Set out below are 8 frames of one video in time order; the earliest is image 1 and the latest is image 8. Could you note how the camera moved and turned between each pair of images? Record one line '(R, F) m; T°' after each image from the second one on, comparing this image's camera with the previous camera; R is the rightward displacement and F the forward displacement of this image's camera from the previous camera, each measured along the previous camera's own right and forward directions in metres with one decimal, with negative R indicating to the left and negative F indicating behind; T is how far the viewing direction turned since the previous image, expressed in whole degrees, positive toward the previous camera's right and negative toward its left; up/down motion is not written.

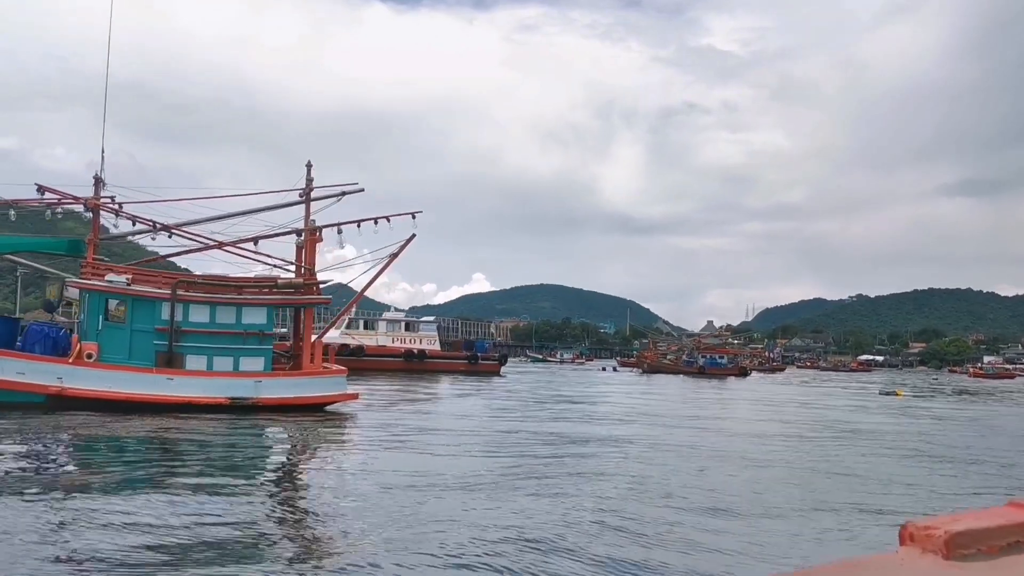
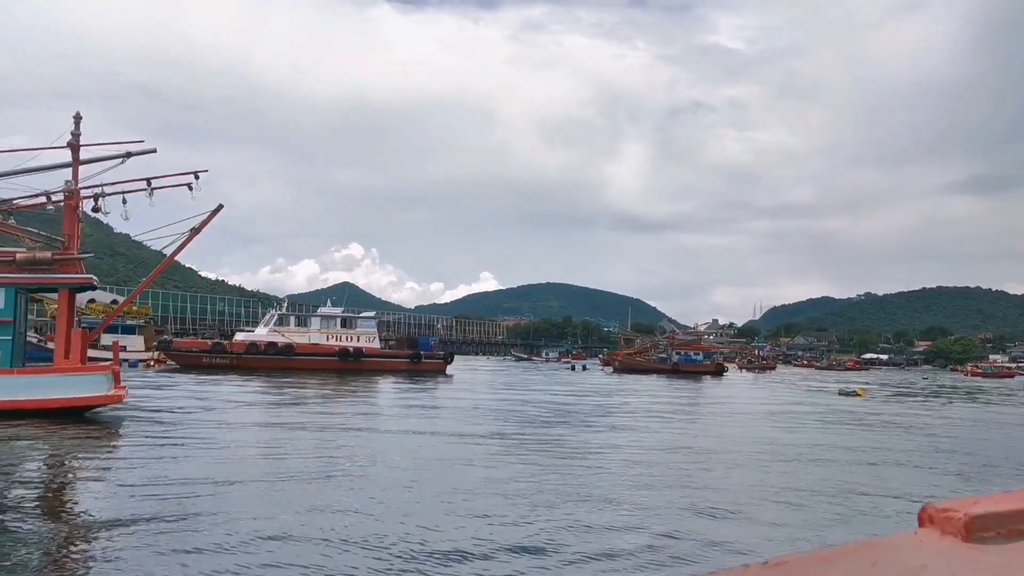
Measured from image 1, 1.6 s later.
(+1.7, +1.8) m; -1°
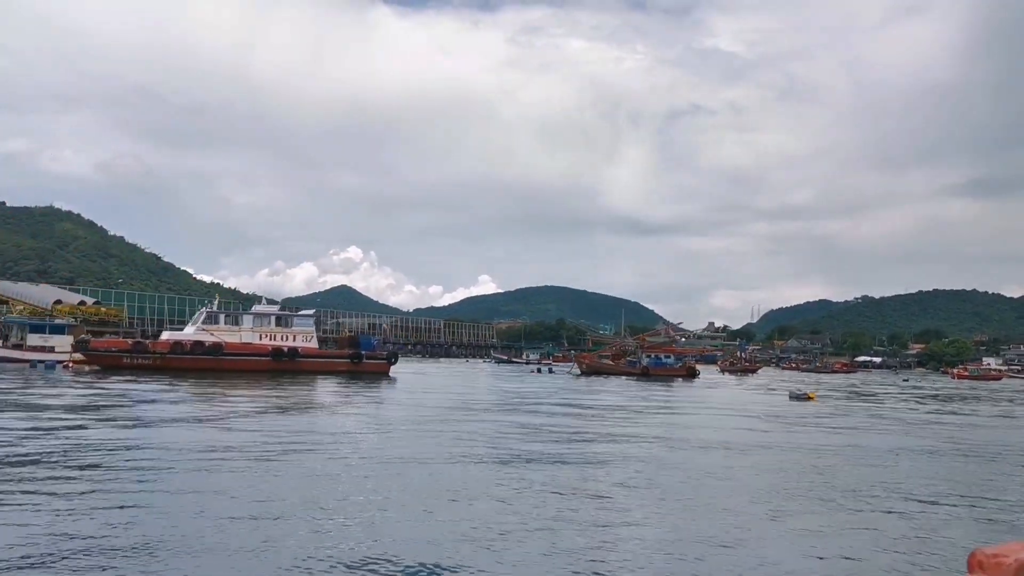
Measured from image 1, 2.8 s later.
(+1.4, +1.3) m; 0°
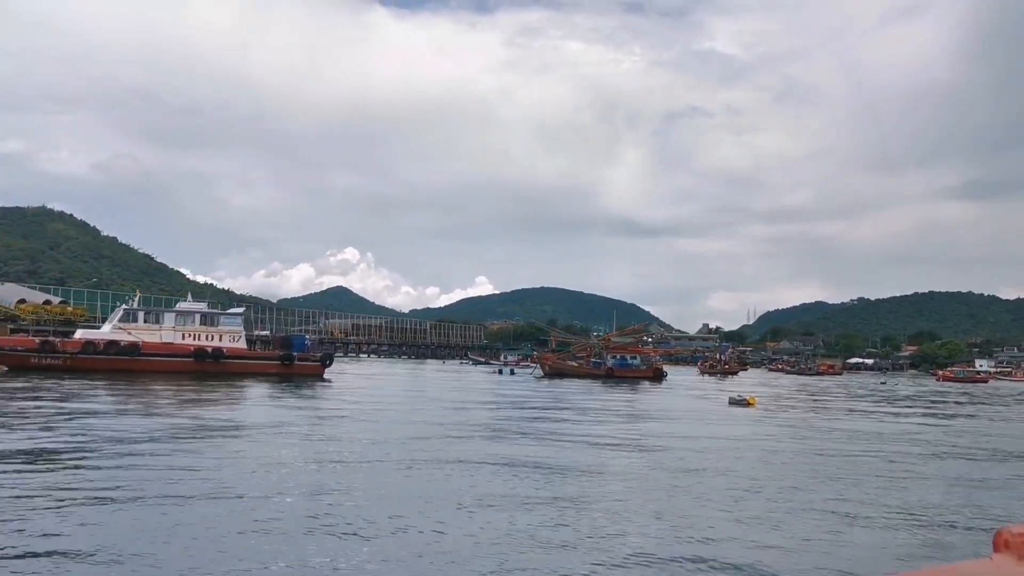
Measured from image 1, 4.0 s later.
(+1.4, +1.3) m; 0°
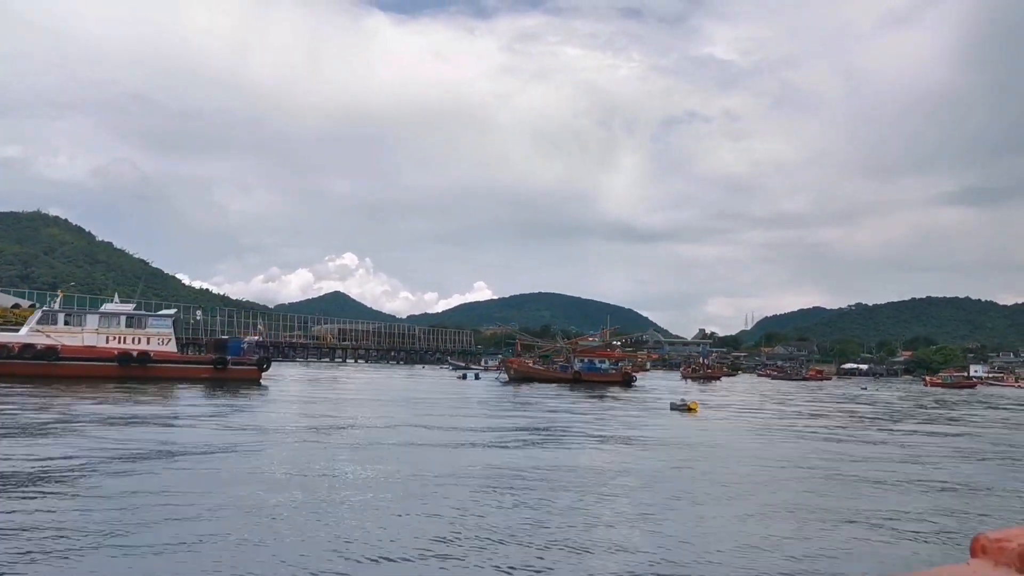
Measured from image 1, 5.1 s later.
(+1.2, +1.2) m; 0°
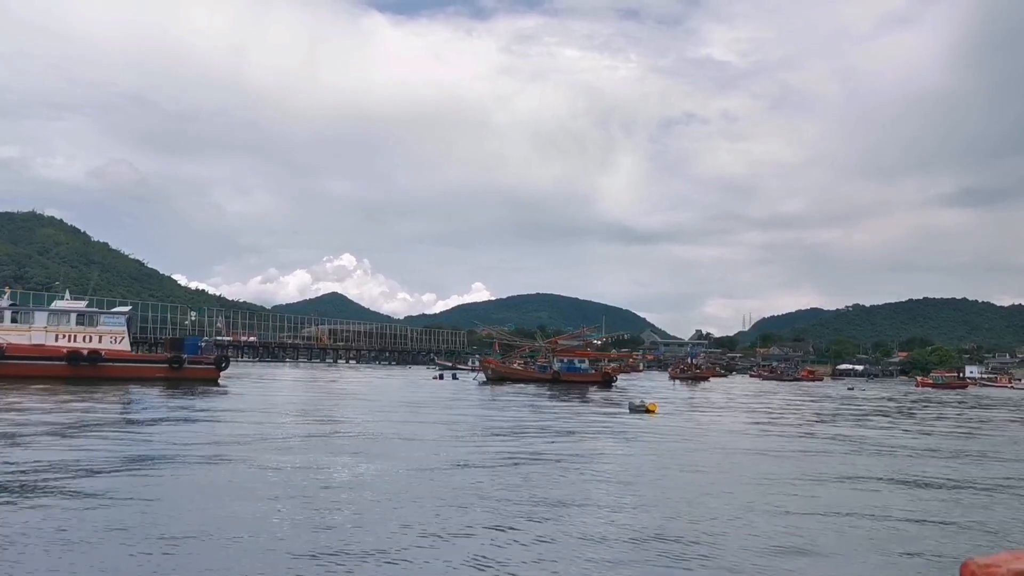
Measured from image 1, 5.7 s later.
(+0.7, +0.7) m; 0°
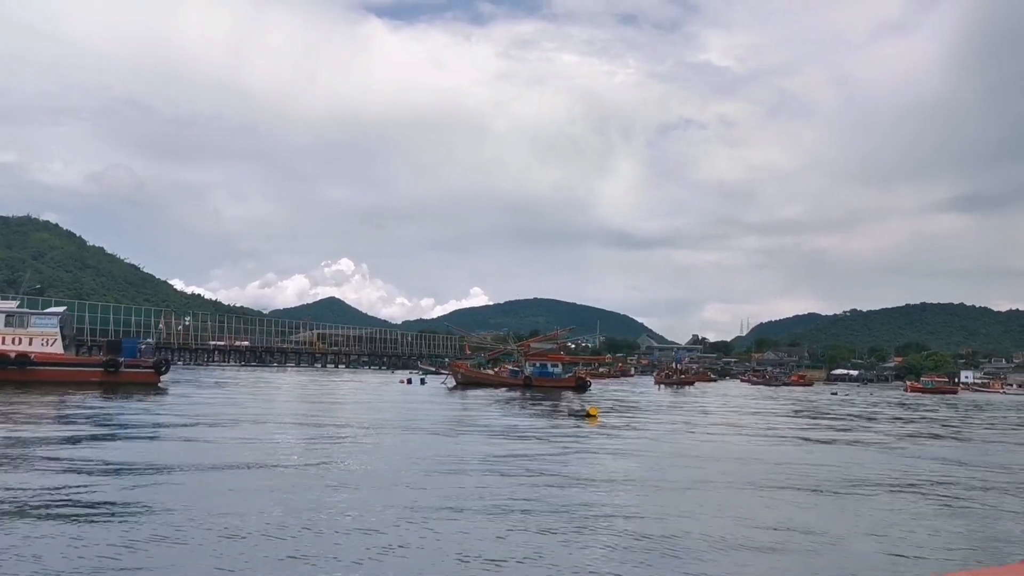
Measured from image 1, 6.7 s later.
(+0.9, +1.0) m; 0°
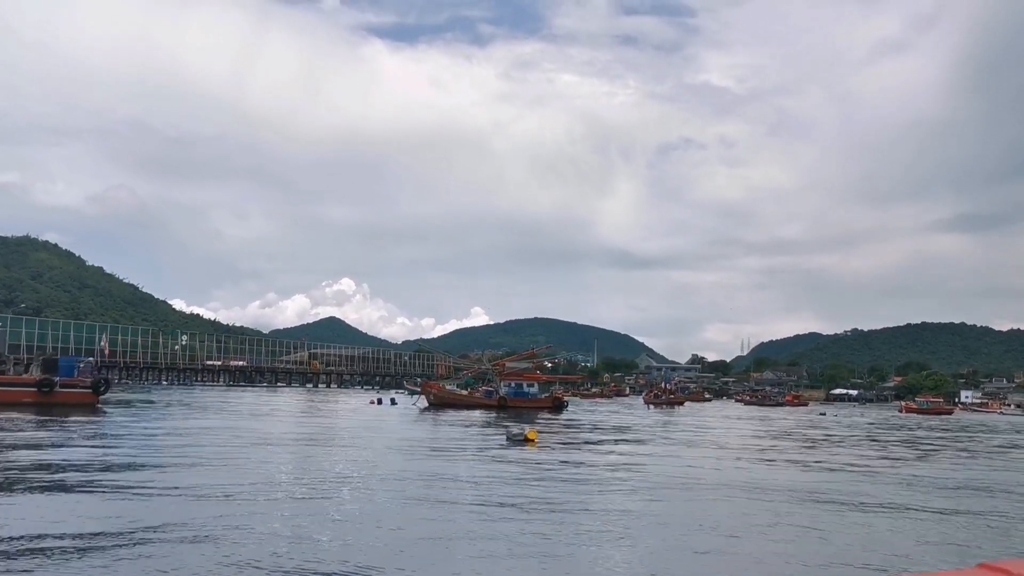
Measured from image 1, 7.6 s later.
(+0.9, +1.0) m; 0°
